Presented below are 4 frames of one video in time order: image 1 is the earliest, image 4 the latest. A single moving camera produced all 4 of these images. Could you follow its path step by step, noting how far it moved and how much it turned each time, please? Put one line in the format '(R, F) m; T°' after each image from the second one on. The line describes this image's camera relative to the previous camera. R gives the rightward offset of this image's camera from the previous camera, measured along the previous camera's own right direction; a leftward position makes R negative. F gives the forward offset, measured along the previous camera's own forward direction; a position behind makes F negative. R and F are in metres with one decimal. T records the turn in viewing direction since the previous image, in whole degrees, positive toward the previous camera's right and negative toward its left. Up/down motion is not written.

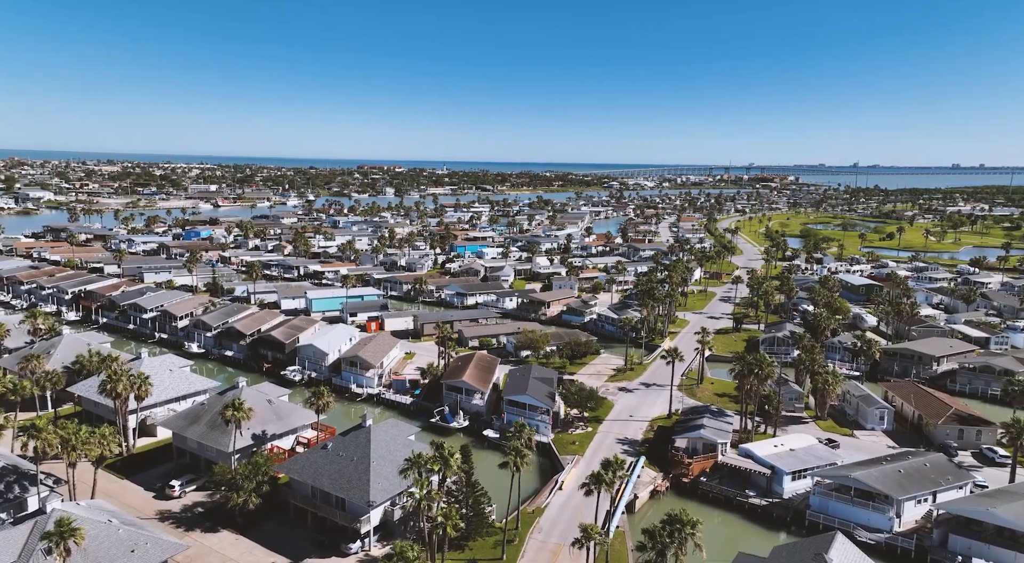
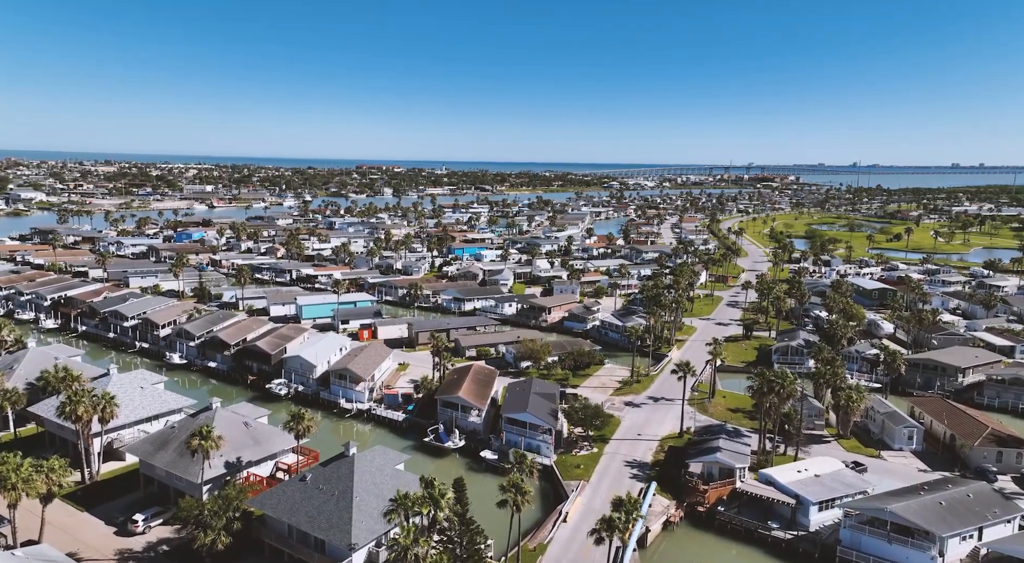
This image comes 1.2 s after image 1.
(0.0, +2.8) m; 0°
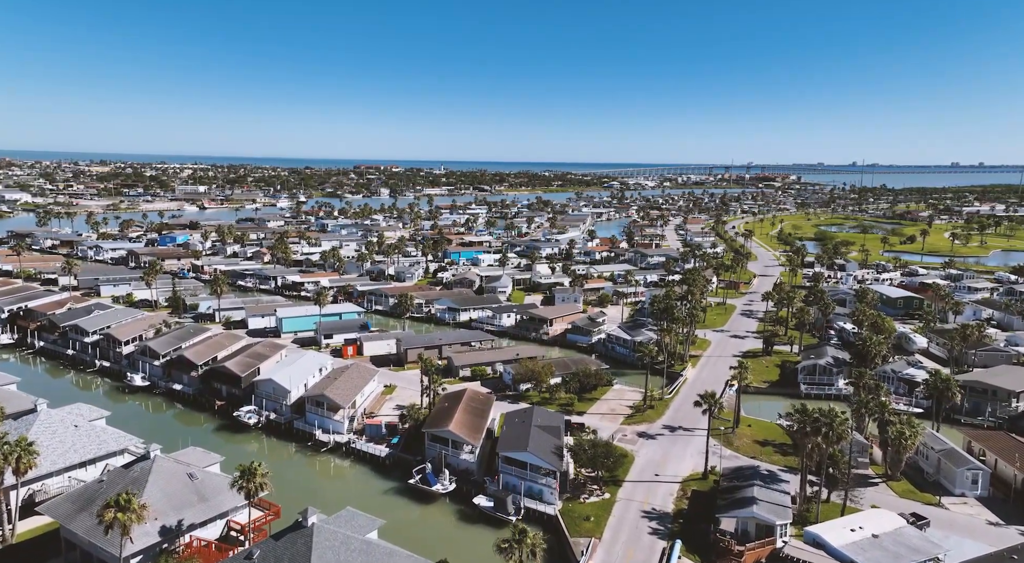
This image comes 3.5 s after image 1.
(+0.1, +4.9) m; 0°
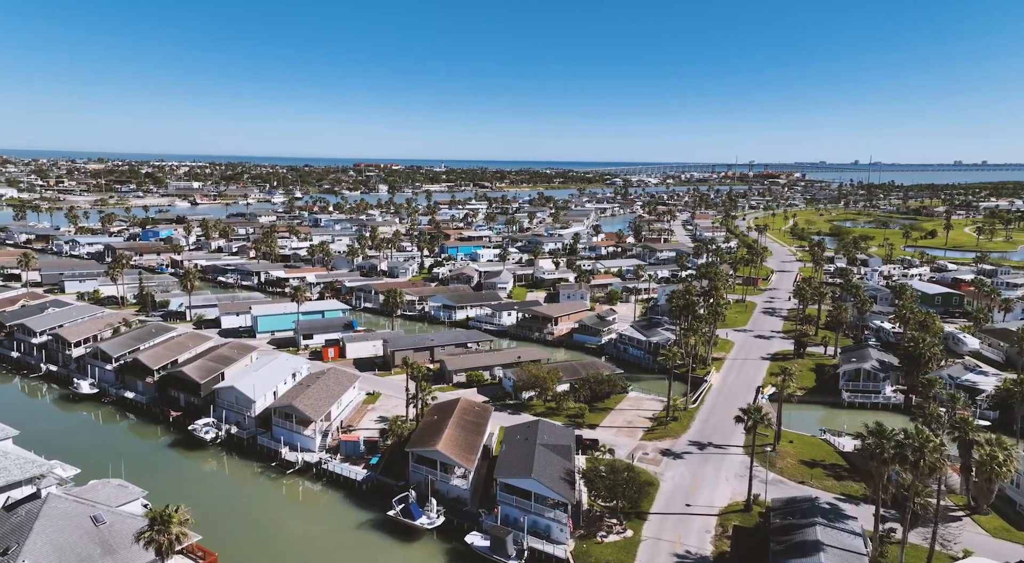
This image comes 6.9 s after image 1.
(0.0, +5.7) m; 0°
